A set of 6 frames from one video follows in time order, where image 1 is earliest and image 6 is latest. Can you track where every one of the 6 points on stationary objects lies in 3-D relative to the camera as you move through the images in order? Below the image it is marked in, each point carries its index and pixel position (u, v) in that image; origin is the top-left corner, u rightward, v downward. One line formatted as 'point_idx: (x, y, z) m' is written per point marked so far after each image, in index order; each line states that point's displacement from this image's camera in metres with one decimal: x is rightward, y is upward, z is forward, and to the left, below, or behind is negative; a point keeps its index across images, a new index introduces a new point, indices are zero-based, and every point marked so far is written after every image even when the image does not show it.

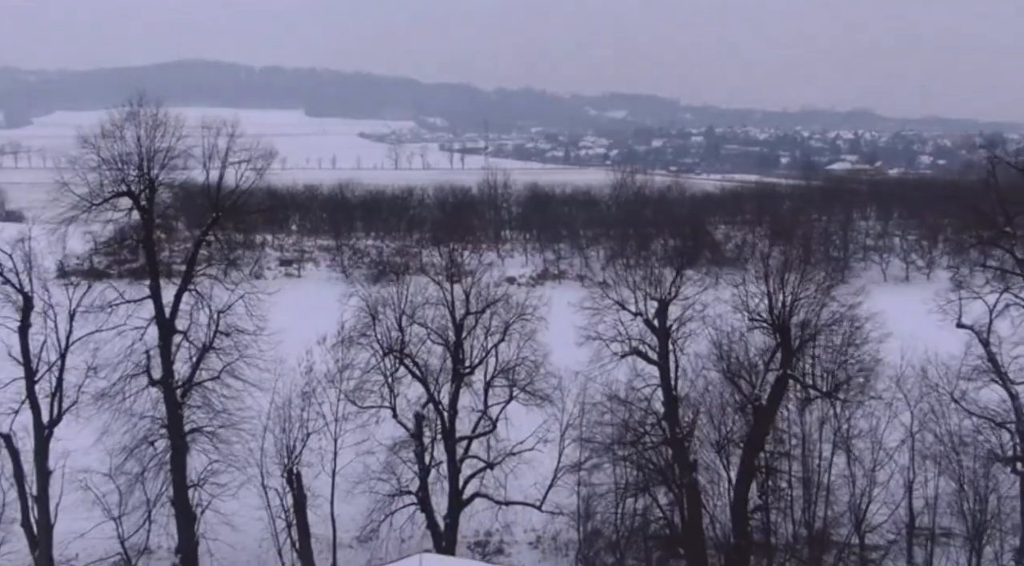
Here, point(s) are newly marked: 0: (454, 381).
0: (-0.8, -1.3, +12.3) m
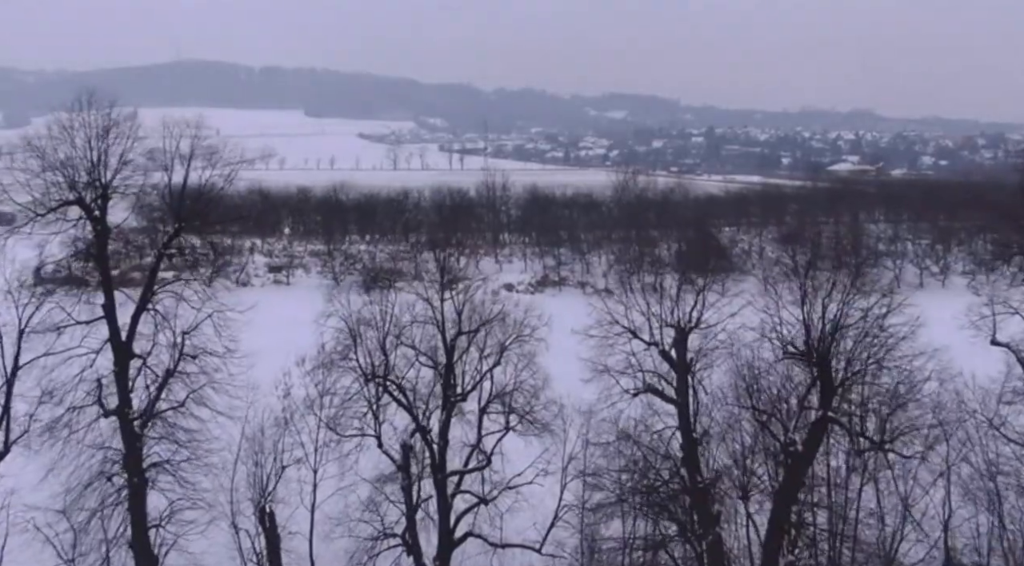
0: (-0.8, -1.5, +11.1) m
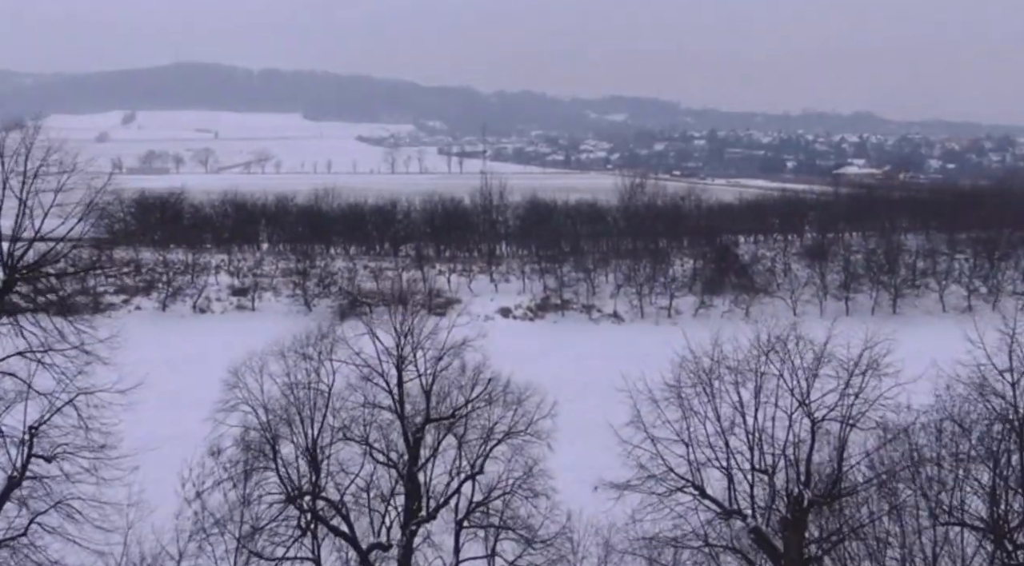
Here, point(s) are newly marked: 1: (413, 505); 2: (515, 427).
0: (-0.9, -2.1, +7.7) m
1: (-0.8, -1.9, +7.9) m
2: (0.0, -1.3, +8.2) m
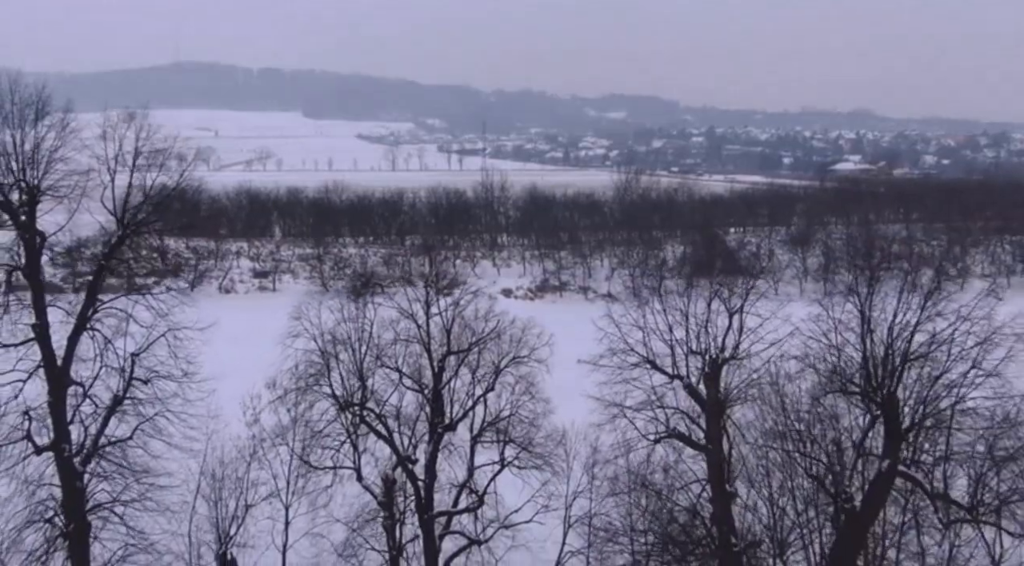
0: (-0.8, -1.7, +9.7) m
1: (-0.8, -1.5, +9.9) m
2: (+0.1, -0.8, +10.2) m
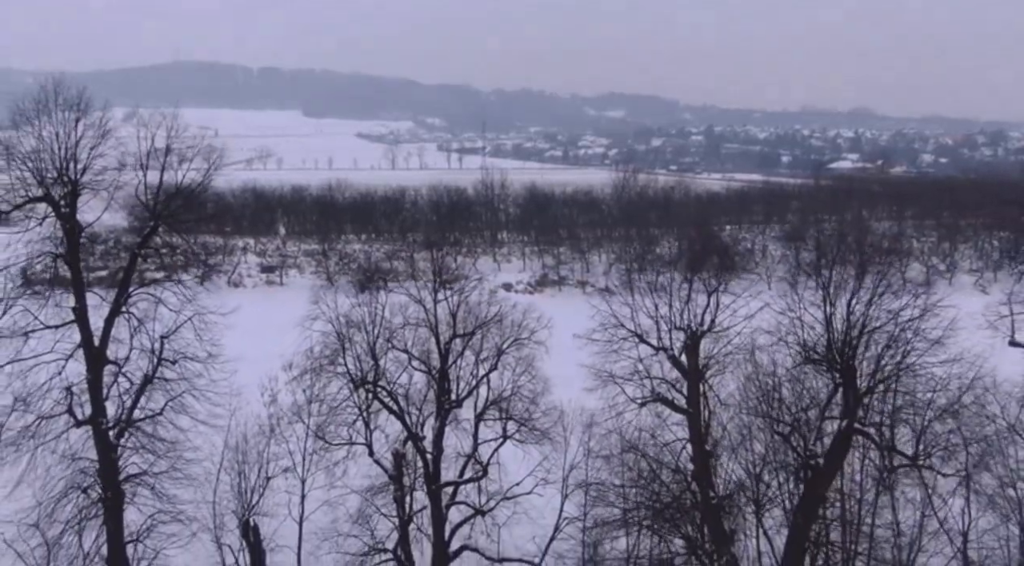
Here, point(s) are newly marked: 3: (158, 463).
0: (-0.8, -1.5, +10.5) m
1: (-0.8, -1.3, +10.7) m
2: (+0.1, -0.6, +11.0) m
3: (-3.9, -2.0, +10.4) m
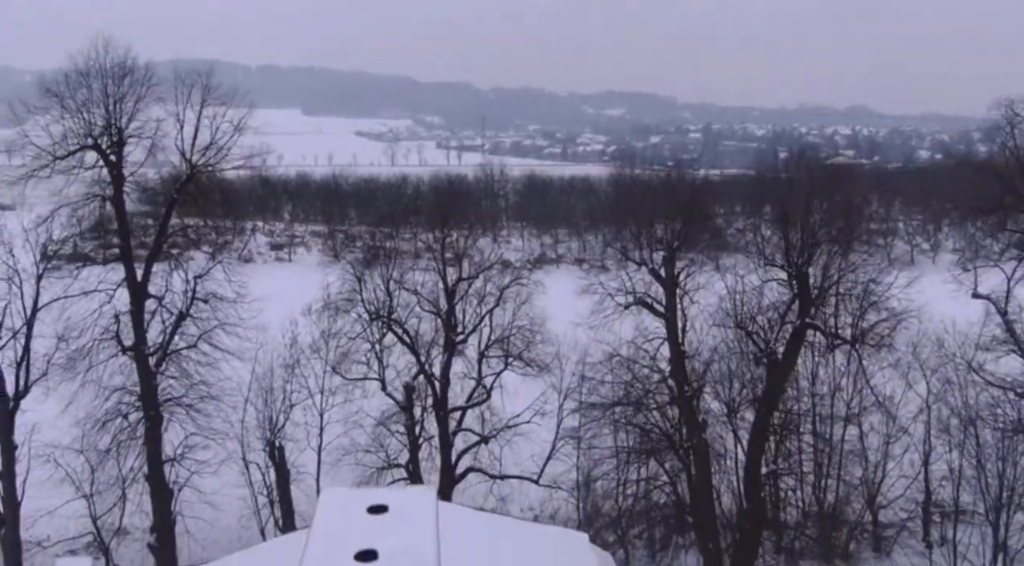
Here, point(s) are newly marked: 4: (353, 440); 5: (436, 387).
0: (-0.8, -0.8, +11.6) m
1: (-0.8, -0.6, +11.8) m
2: (+0.1, 0.0, +12.2) m
3: (-3.9, -1.3, +11.6) m
4: (-2.2, -2.1, +12.7) m
5: (-0.9, -1.3, +11.5) m
